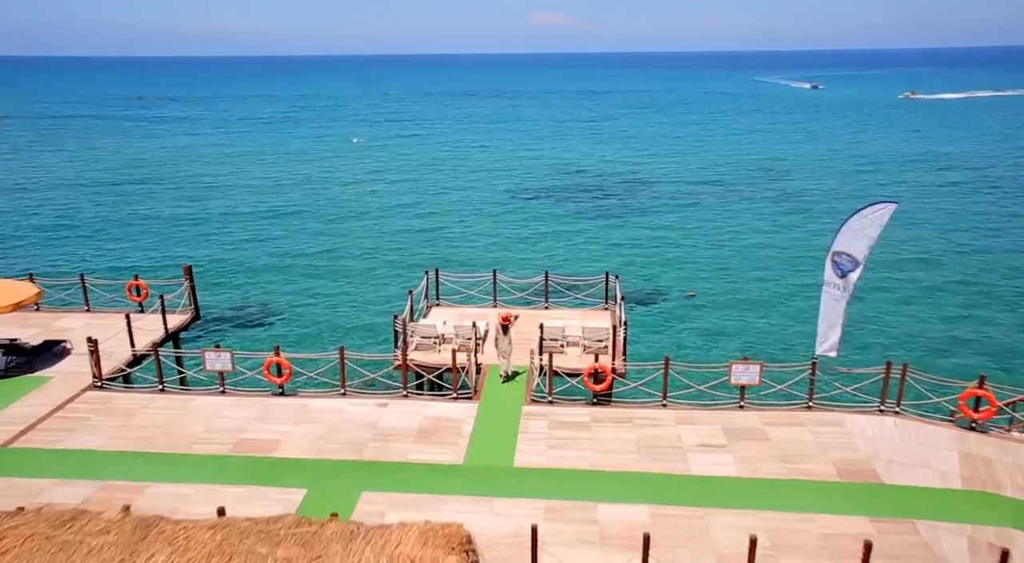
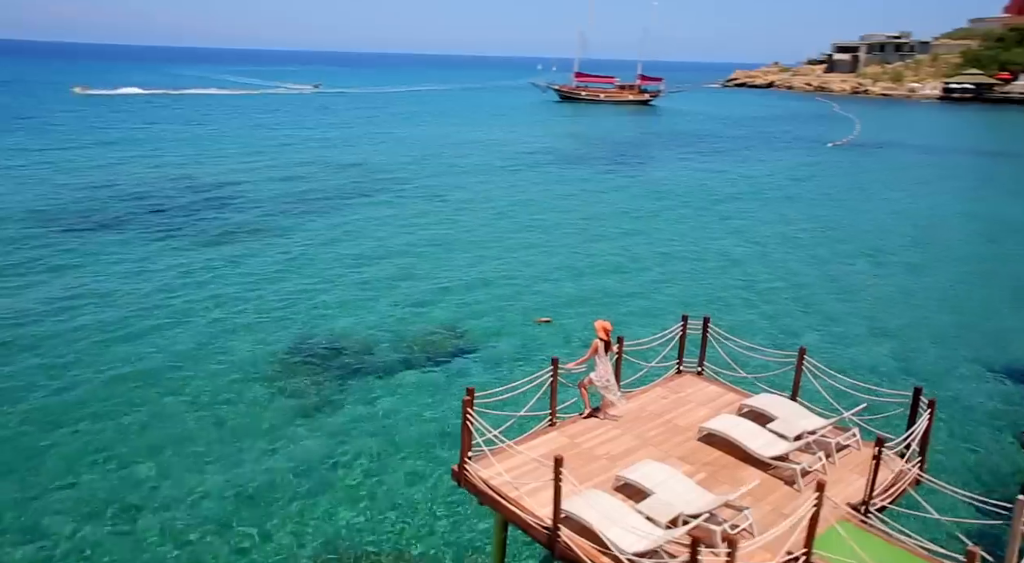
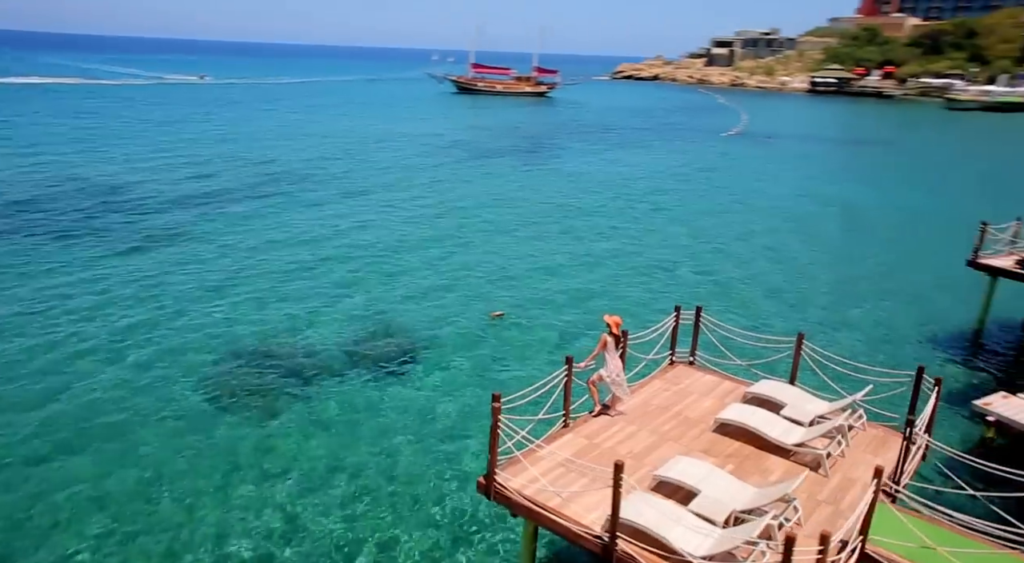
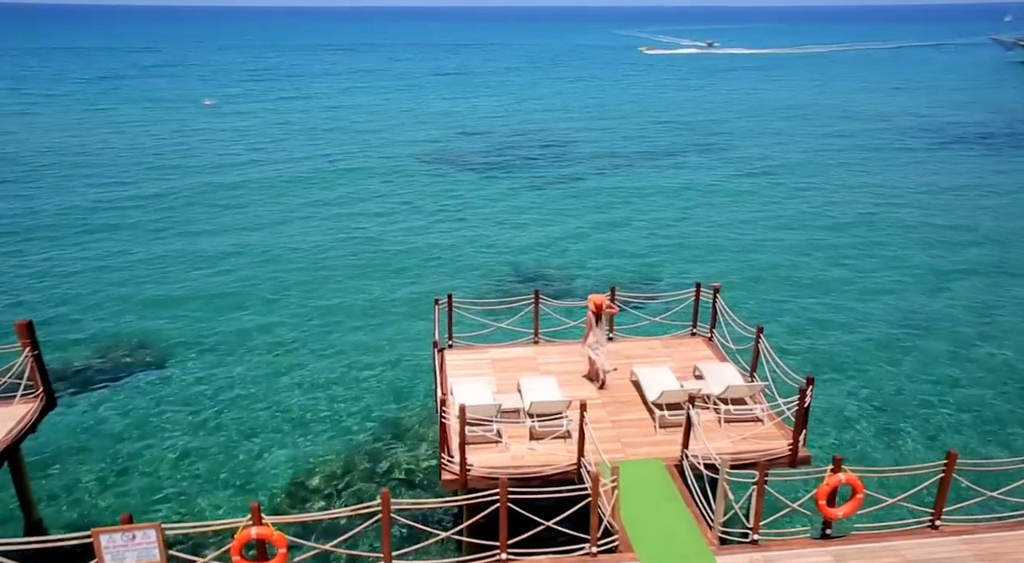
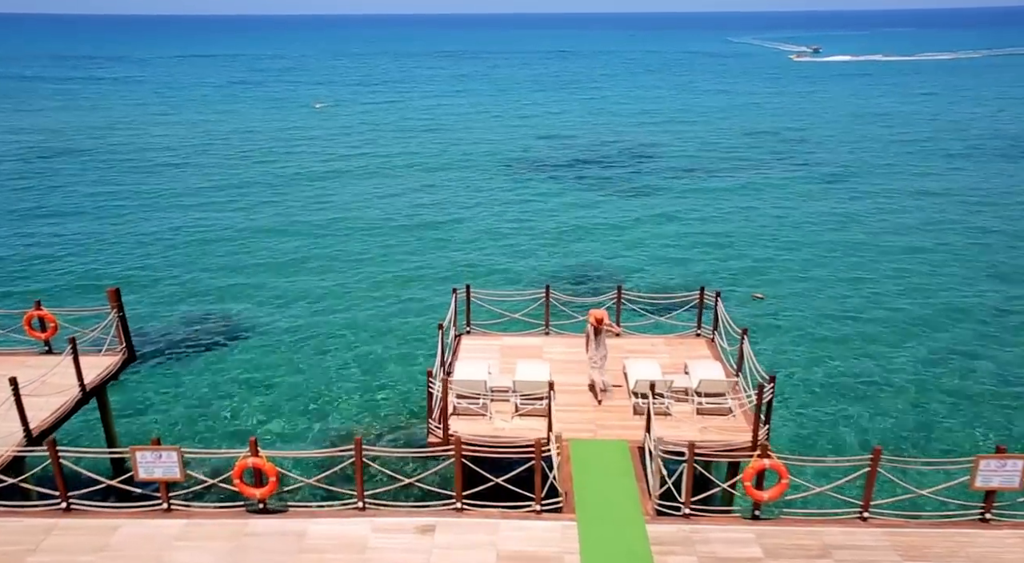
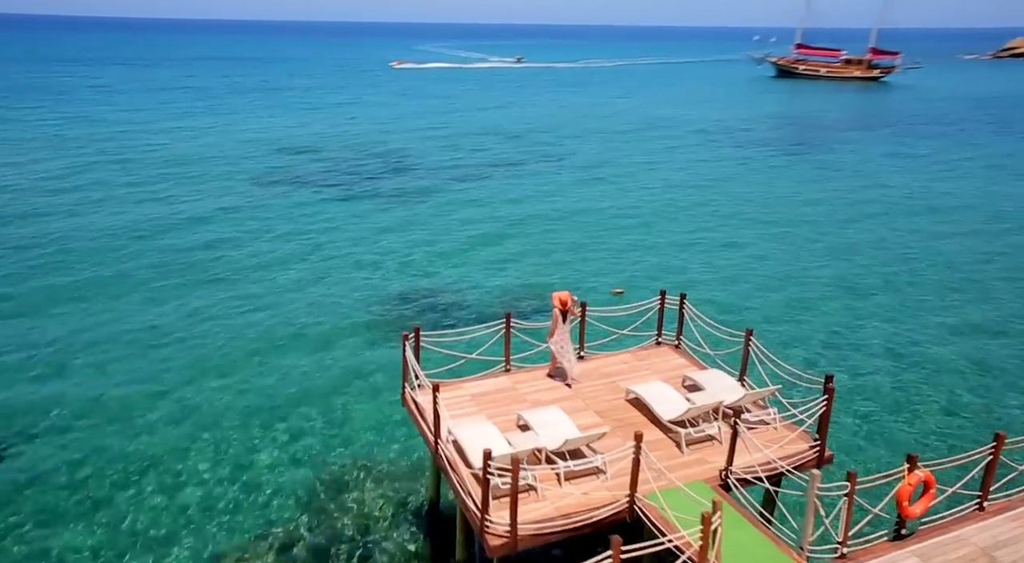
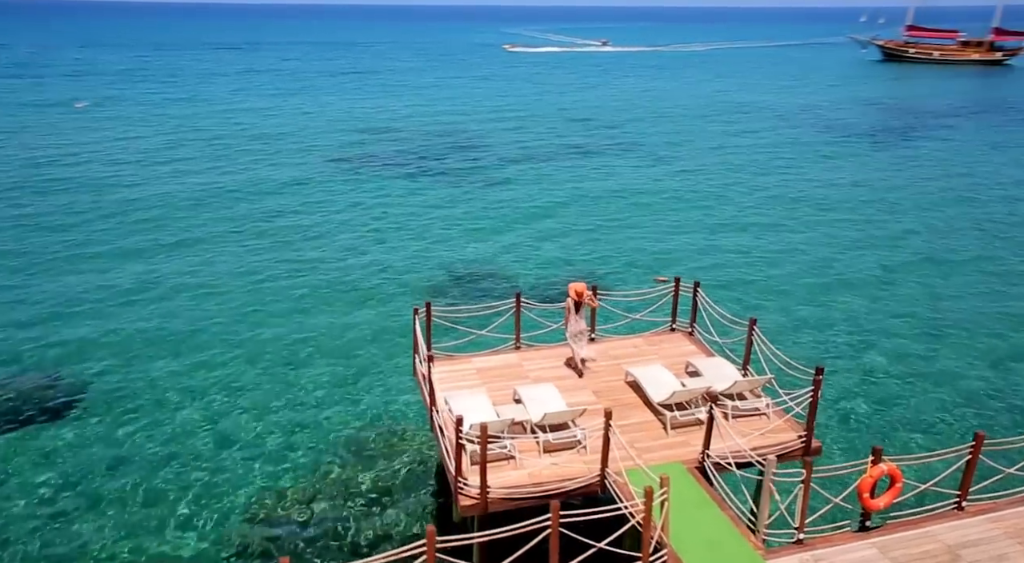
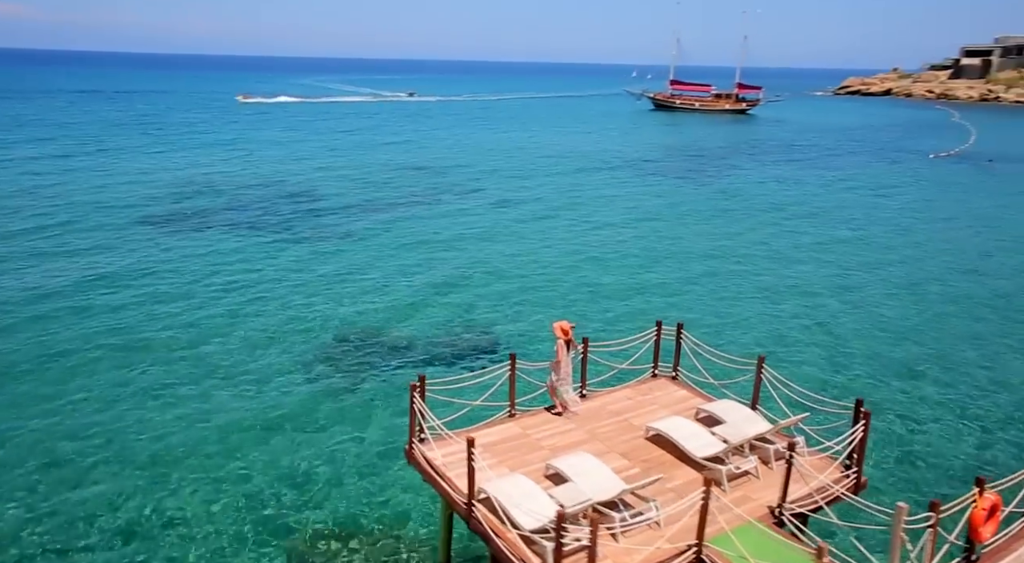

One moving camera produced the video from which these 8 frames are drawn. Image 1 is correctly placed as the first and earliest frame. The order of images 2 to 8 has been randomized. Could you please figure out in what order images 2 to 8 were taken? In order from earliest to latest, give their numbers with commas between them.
5, 4, 7, 6, 8, 2, 3
